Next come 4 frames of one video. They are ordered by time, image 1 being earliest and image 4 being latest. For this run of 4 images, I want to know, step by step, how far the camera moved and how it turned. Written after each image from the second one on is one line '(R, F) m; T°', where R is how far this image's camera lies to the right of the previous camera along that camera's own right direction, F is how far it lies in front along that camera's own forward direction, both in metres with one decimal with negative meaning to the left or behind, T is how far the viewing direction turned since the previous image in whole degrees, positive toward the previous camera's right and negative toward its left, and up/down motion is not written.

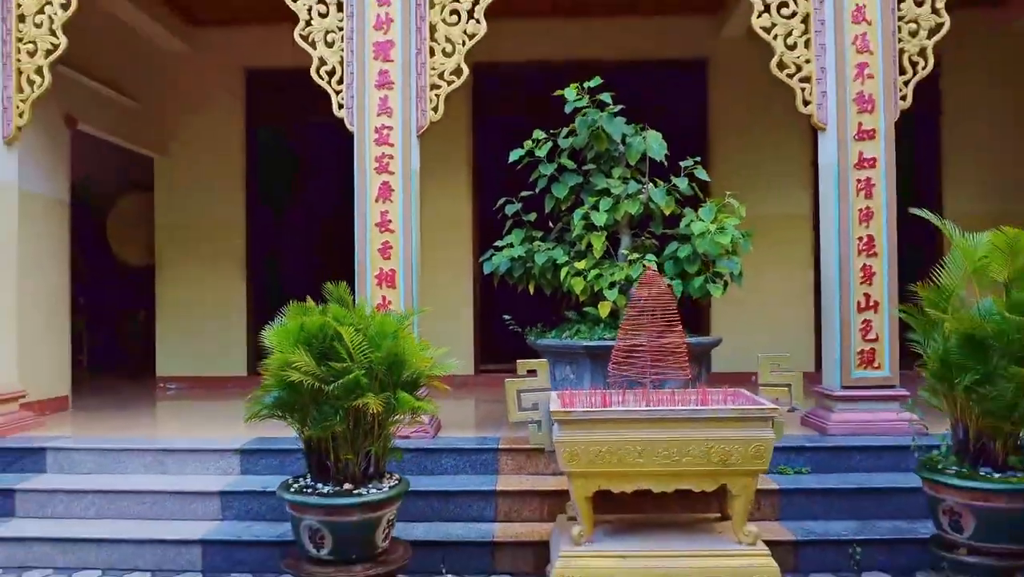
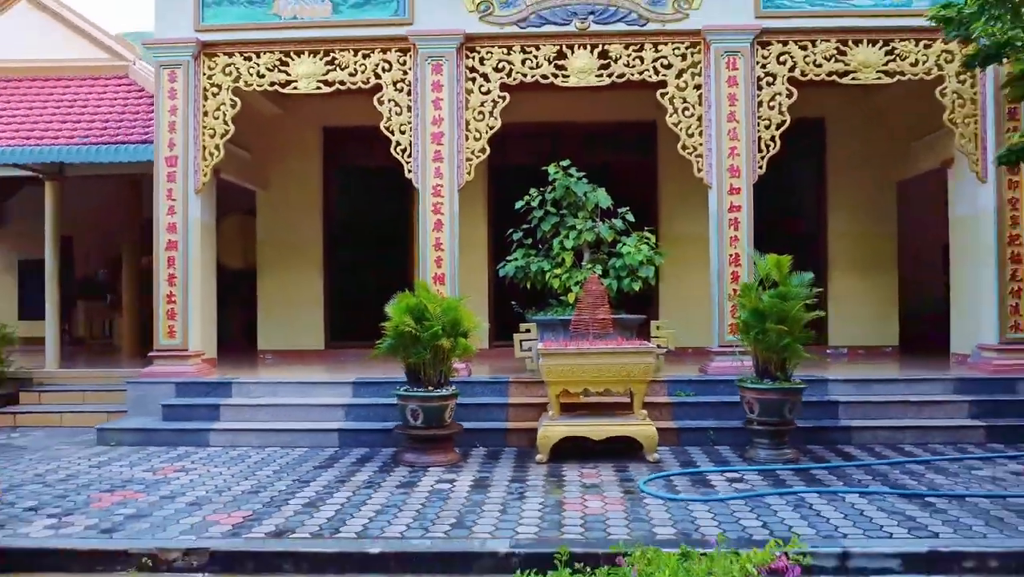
(0.0, -2.3) m; 0°
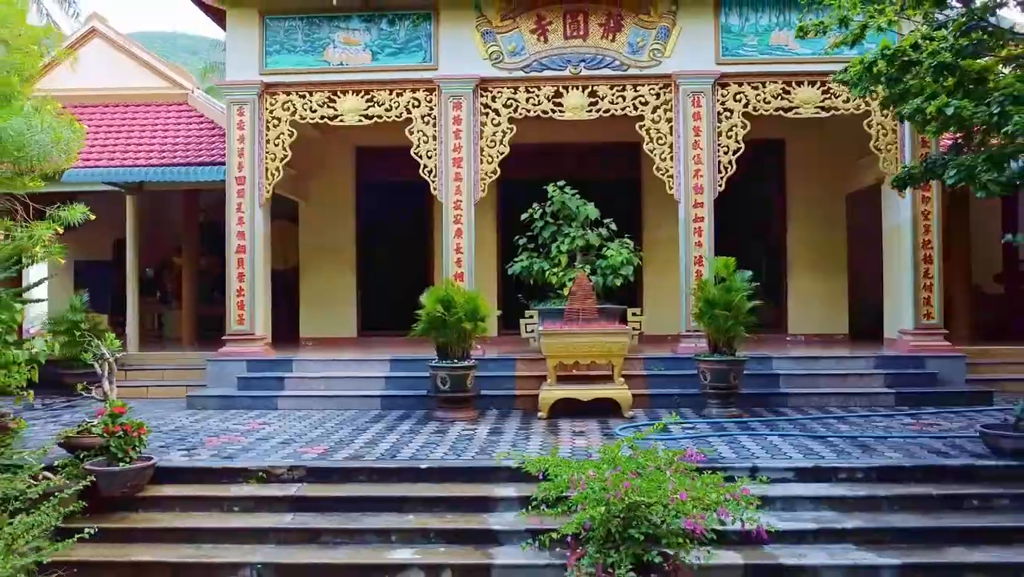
(0.0, -1.4) m; 0°
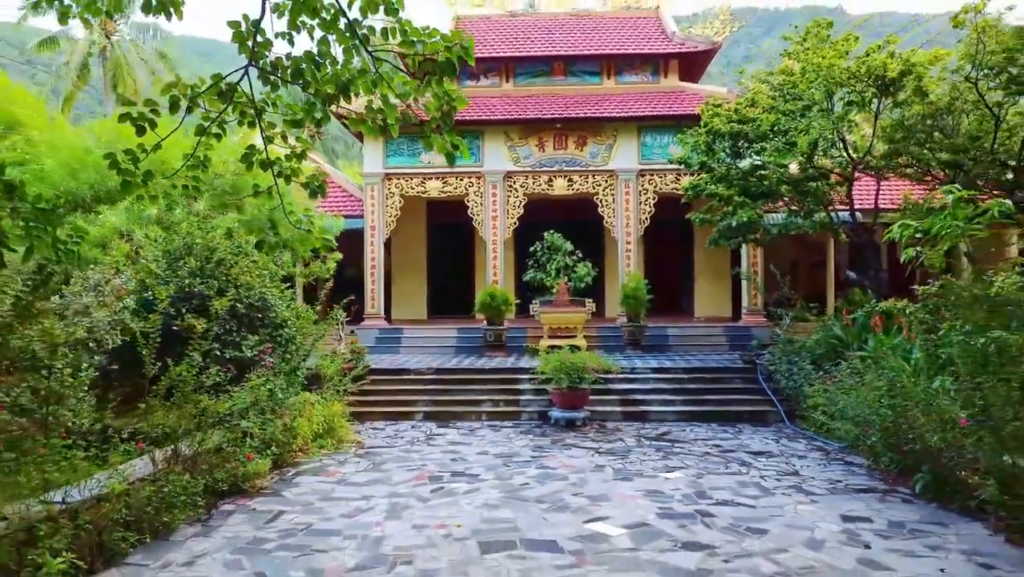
(-0.2, -5.9) m; -1°
